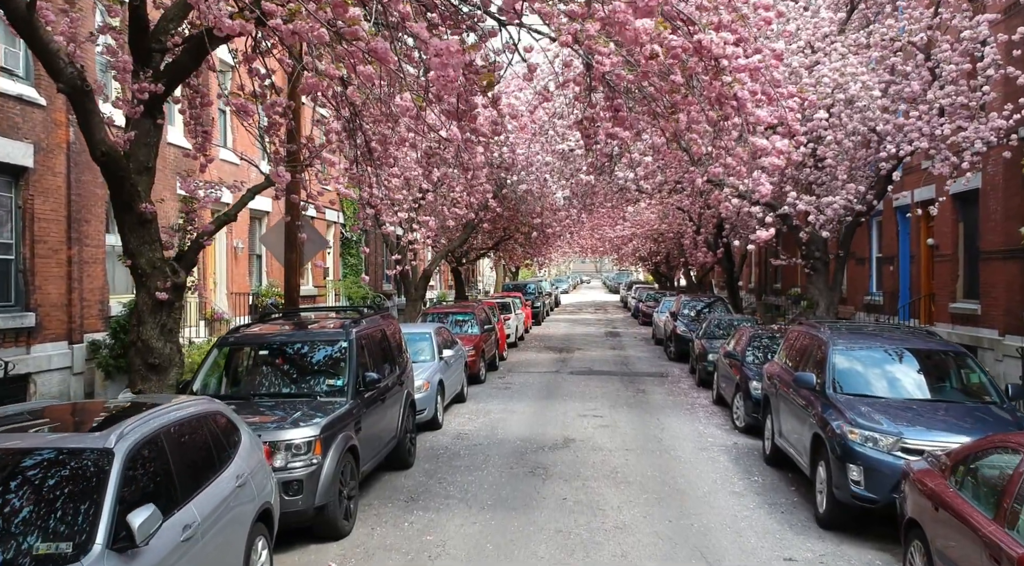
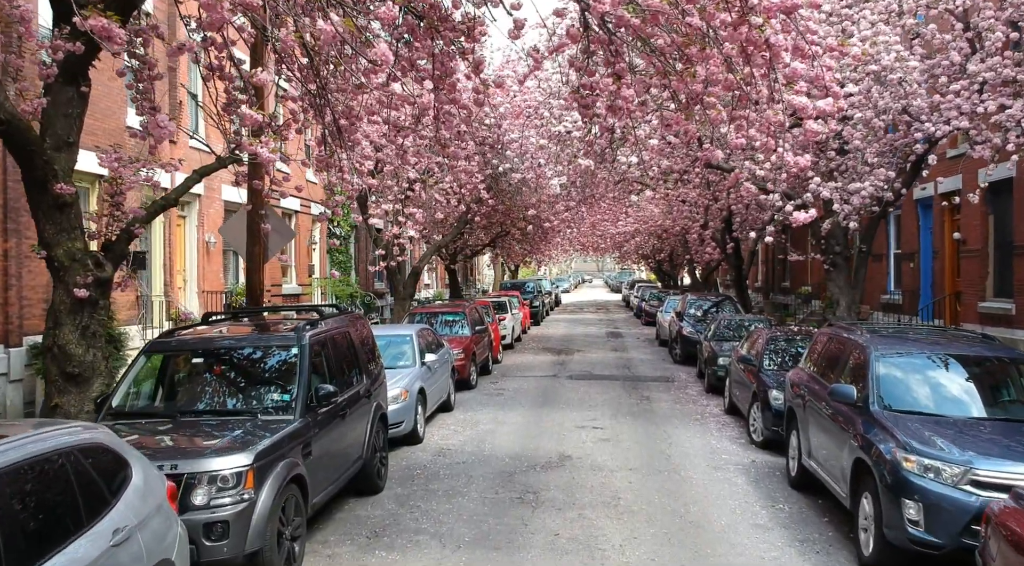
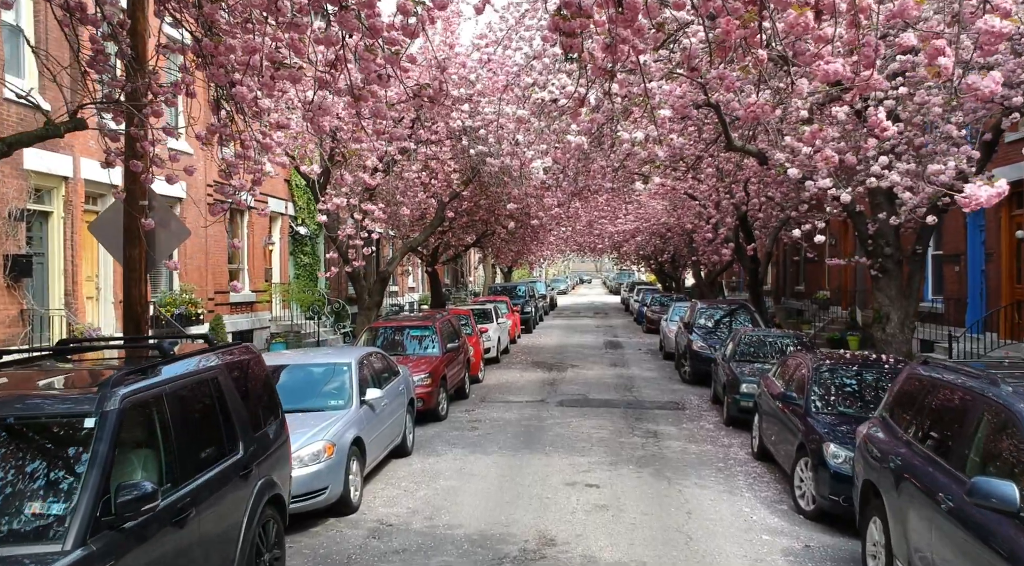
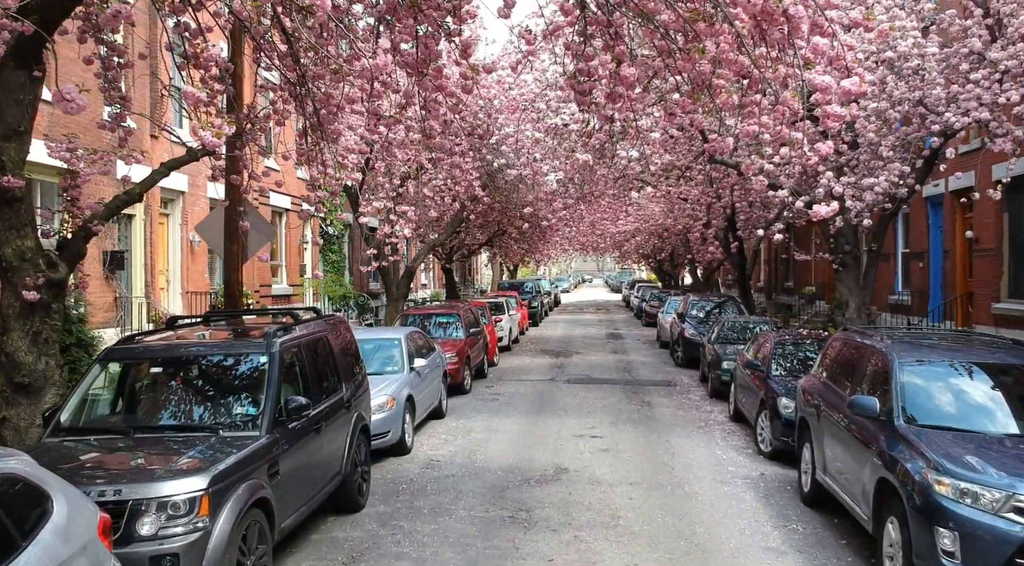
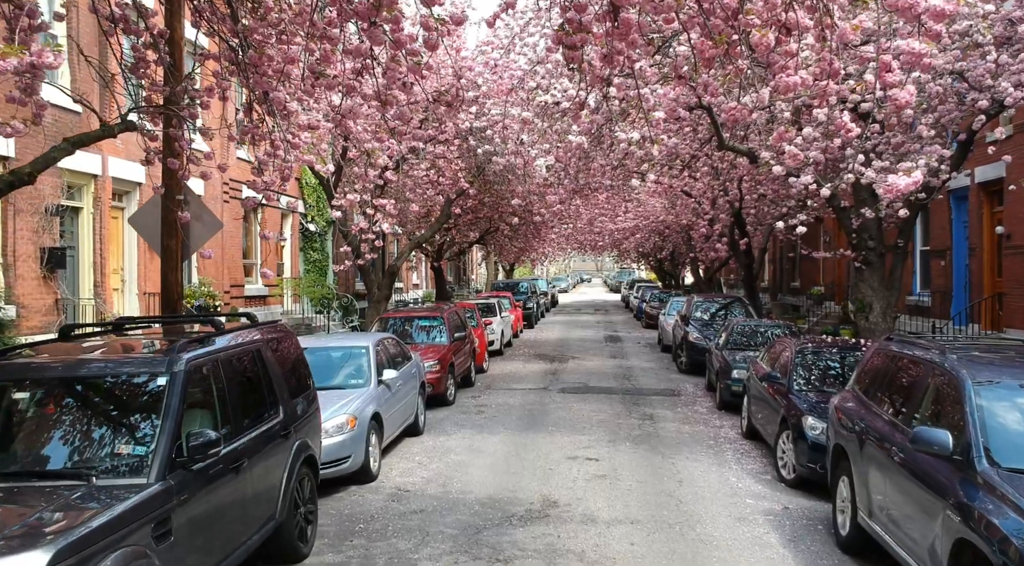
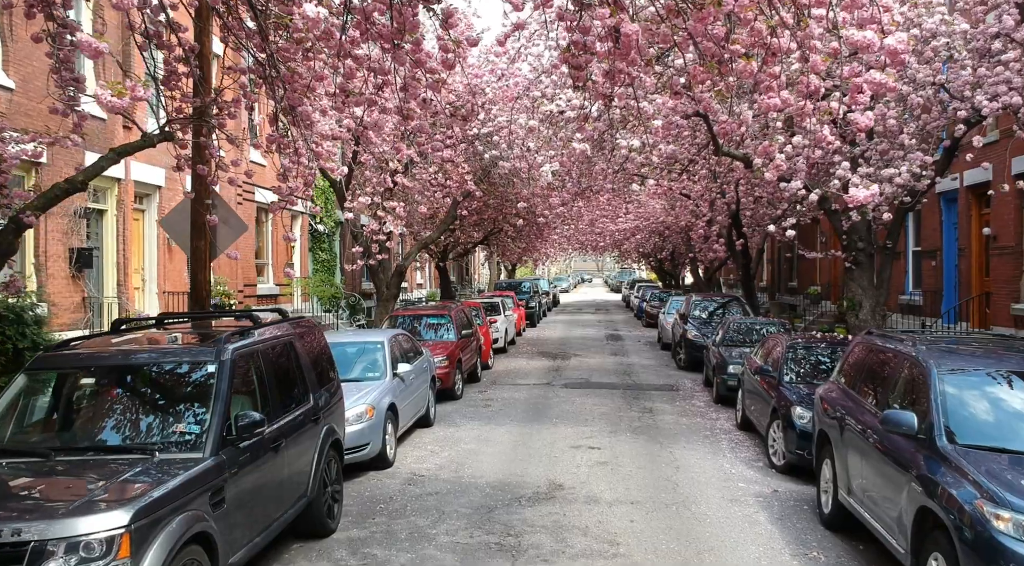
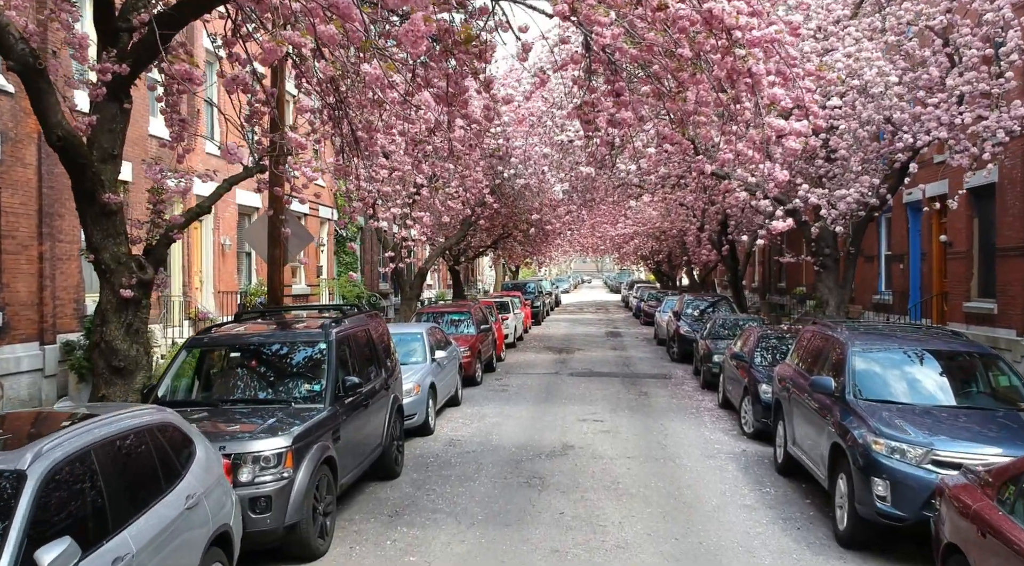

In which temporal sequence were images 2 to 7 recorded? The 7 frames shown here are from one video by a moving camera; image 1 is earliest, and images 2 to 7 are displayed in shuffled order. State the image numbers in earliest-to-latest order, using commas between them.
7, 2, 4, 6, 5, 3
